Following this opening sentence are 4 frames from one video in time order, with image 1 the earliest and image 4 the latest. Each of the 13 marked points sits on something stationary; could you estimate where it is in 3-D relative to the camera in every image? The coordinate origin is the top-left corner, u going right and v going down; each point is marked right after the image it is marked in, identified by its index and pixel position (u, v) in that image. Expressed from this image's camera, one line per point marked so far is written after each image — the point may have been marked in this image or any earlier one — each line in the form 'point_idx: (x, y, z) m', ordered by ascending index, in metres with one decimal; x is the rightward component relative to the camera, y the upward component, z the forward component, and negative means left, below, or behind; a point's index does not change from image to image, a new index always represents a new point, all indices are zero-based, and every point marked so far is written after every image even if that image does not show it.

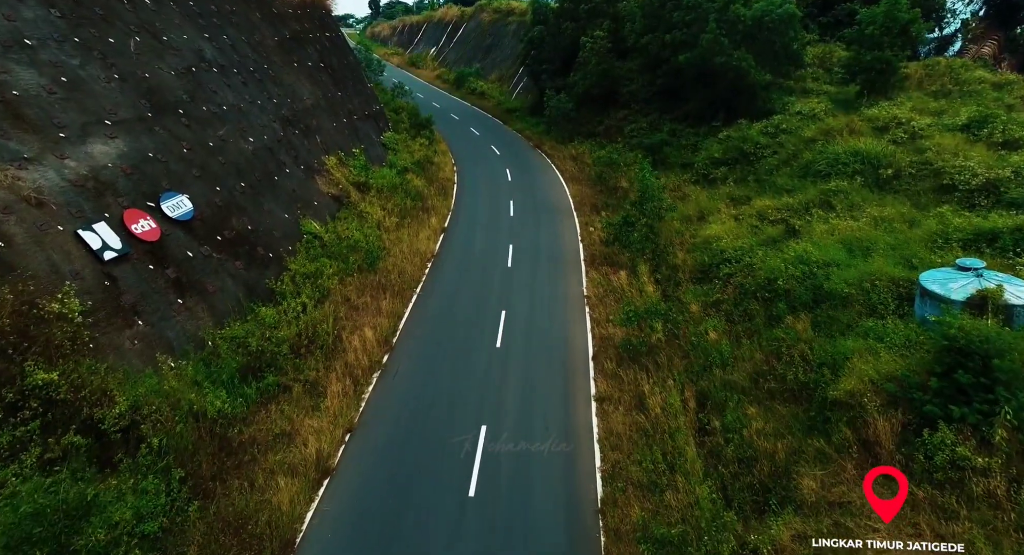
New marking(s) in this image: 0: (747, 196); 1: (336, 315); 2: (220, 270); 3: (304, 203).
0: (+8.7, +3.0, +19.6) m
1: (-4.8, -1.0, +14.2) m
2: (-7.7, +0.2, +14.0) m
3: (-7.4, +2.6, +18.7) m
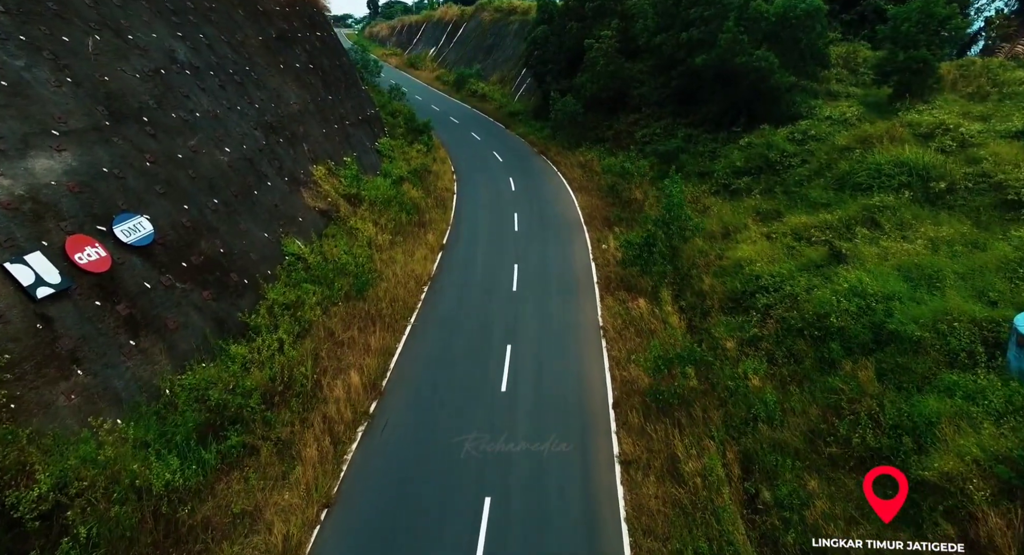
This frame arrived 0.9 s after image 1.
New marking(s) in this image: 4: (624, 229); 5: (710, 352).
0: (+8.9, +2.2, +17.8) m
1: (-4.6, -1.8, +12.4) m
2: (-7.6, -0.6, +12.2) m
3: (-7.2, +1.8, +16.9) m
4: (+4.1, +1.7, +19.4) m
5: (+4.6, -1.7, +12.2) m
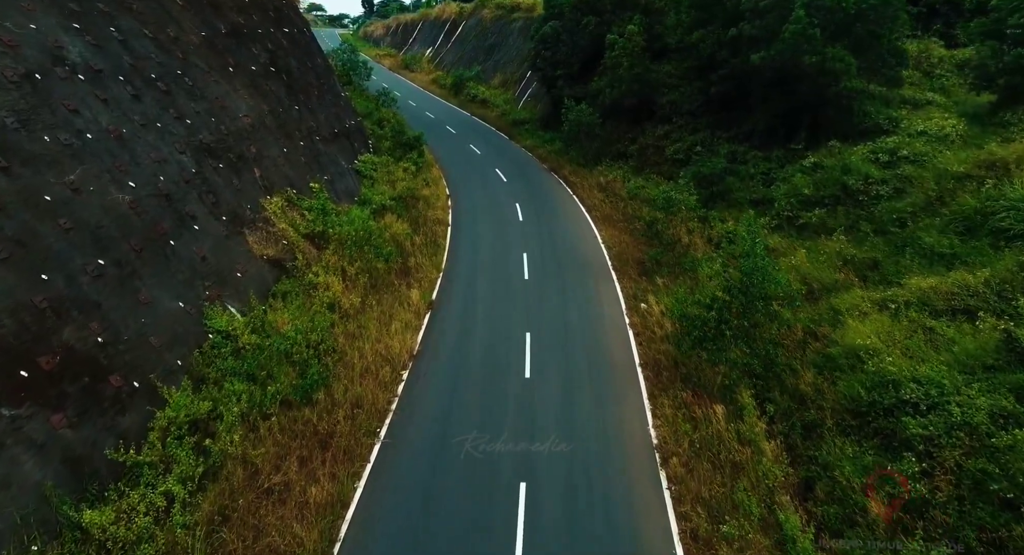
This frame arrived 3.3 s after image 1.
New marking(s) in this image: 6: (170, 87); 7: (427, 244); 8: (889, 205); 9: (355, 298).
0: (+9.1, +0.4, +13.3) m
1: (-4.3, -3.6, +7.9) m
2: (-7.3, -2.4, +7.7) m
3: (-7.0, 0.0, +12.4) m
4: (+4.4, -0.1, +14.9) m
5: (+4.8, -3.5, +7.7) m
6: (-9.5, +5.3, +14.7) m
7: (-2.9, +1.1, +18.0) m
8: (+10.6, +2.1, +14.8) m
9: (-4.2, -0.5, +13.8) m
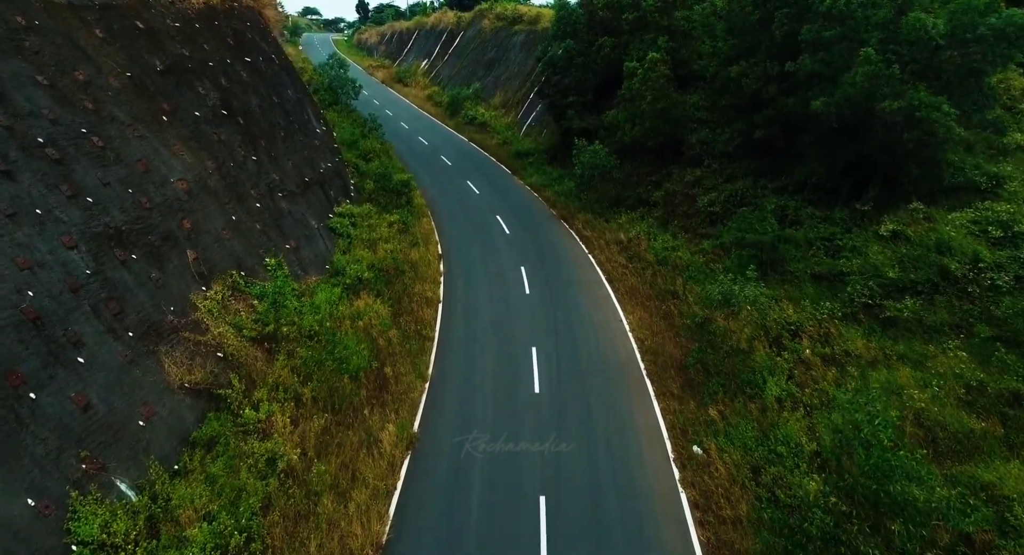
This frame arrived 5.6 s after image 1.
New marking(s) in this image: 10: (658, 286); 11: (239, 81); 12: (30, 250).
0: (+9.3, -2.2, +9.6) m
1: (-4.2, -6.2, +4.2) m
2: (-7.1, -5.0, +4.0) m
3: (-6.8, -2.7, +8.8) m
4: (+4.5, -2.7, +11.3) m
5: (+5.0, -6.1, +4.0) m
6: (-9.4, +2.6, +11.1) m
7: (-2.8, -1.6, +14.3) m
8: (+10.8, -0.6, +11.2) m
9: (-4.0, -3.2, +10.2) m
10: (+4.6, -0.2, +16.4) m
11: (-9.3, +6.8, +18.2) m
12: (-8.6, +0.5, +9.4) m
